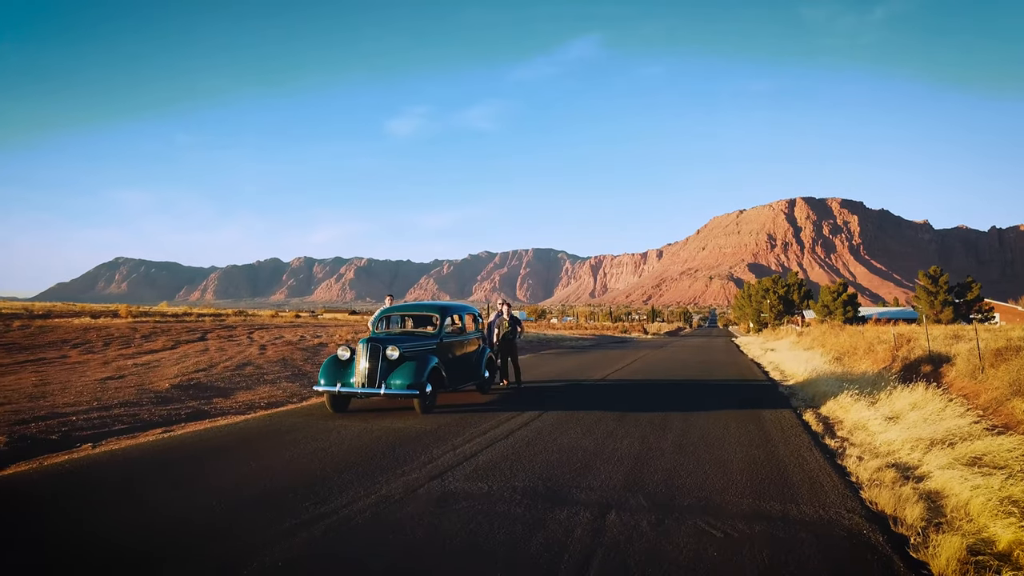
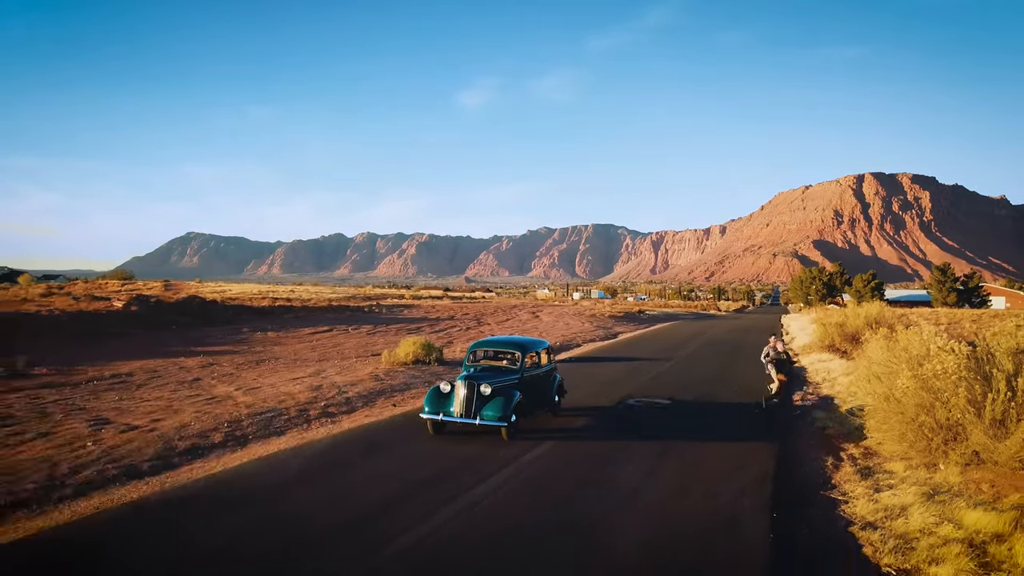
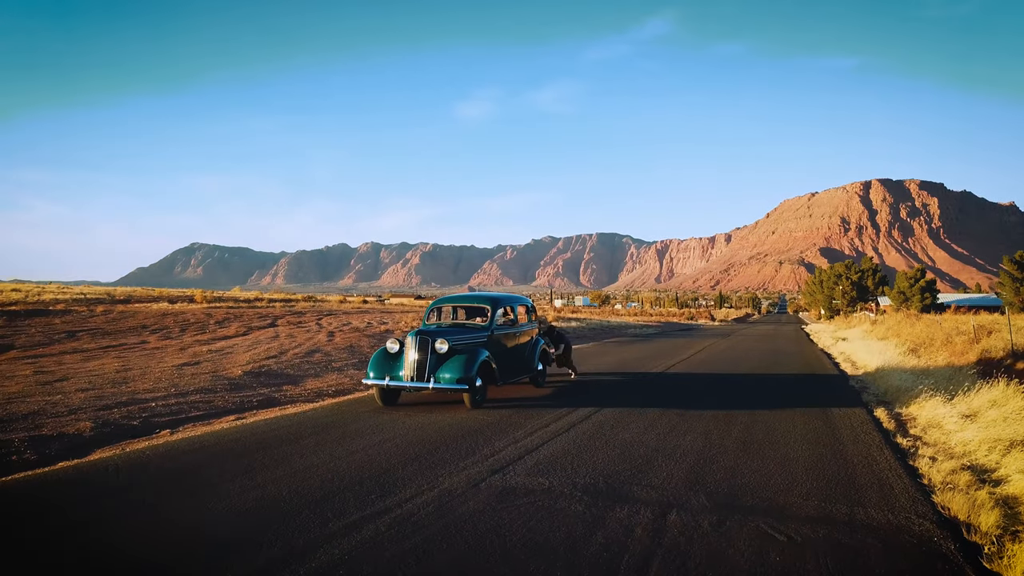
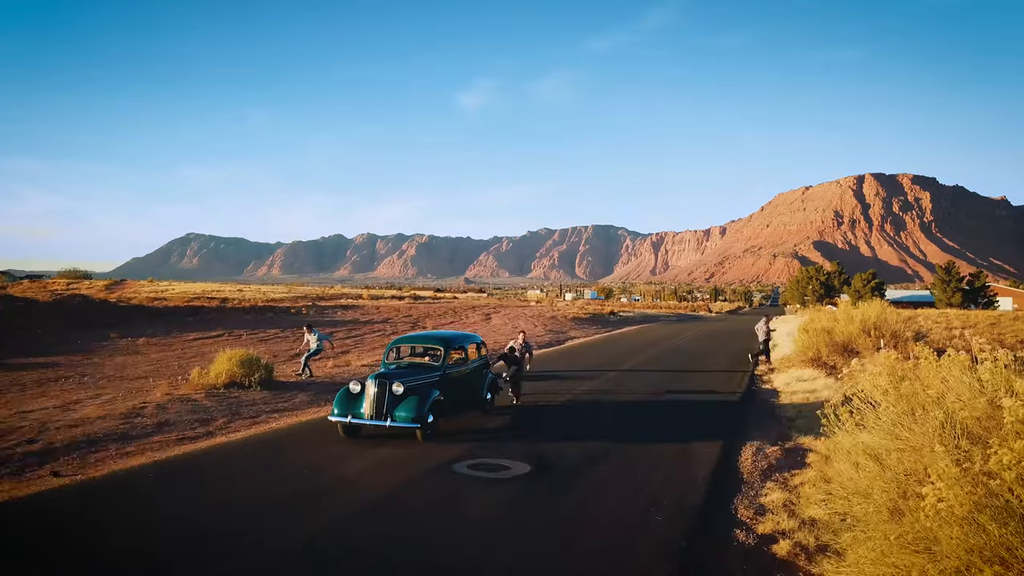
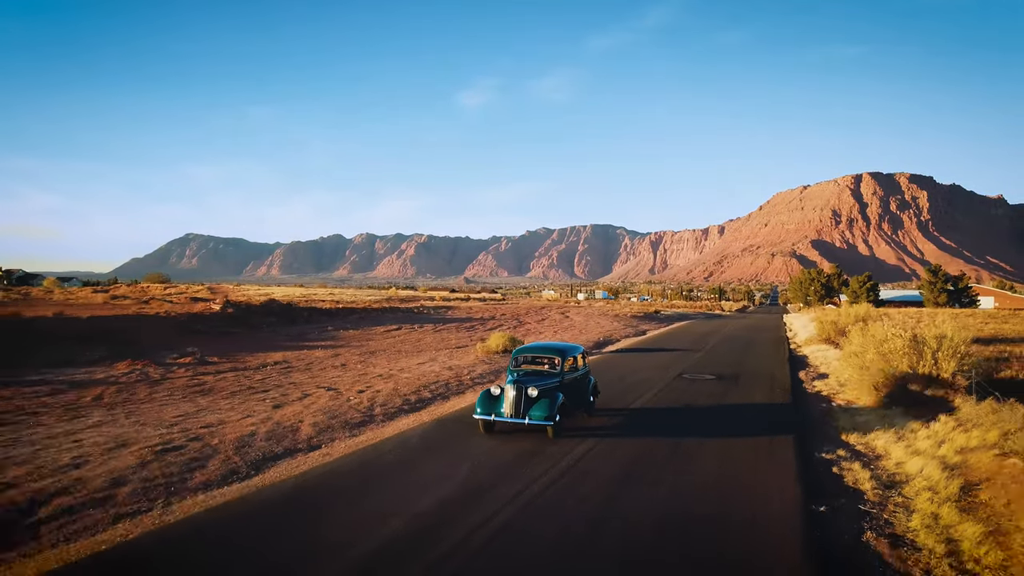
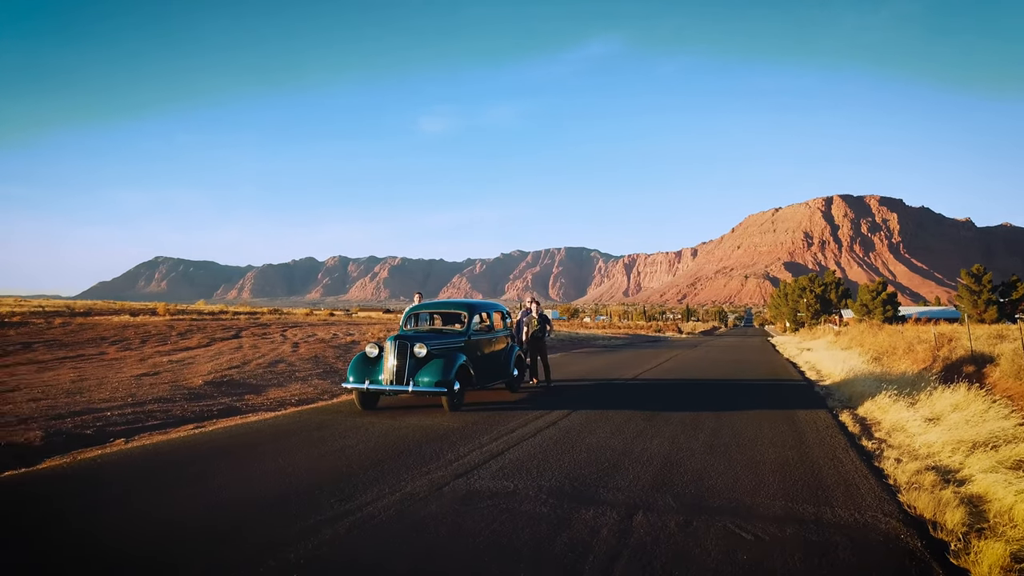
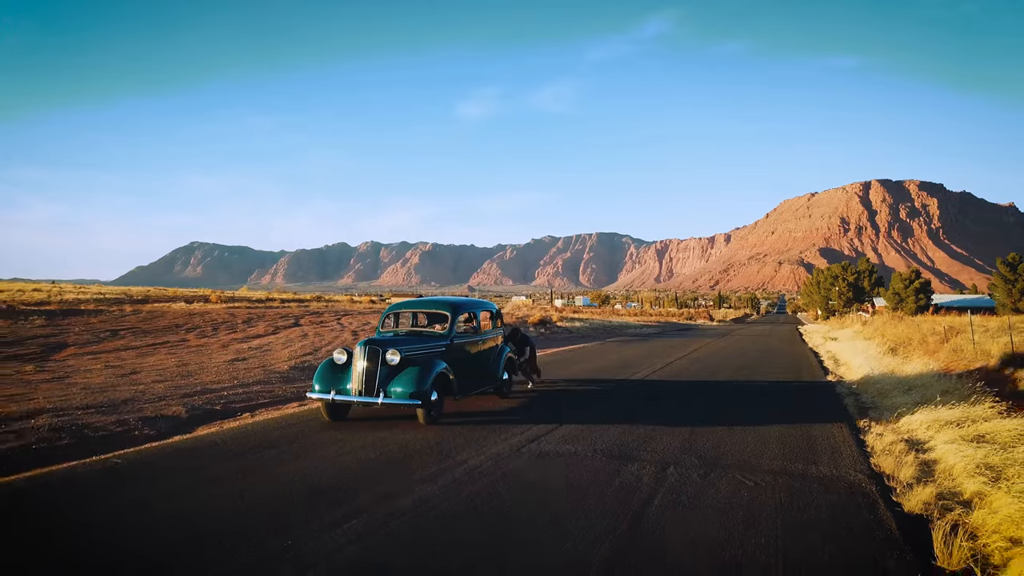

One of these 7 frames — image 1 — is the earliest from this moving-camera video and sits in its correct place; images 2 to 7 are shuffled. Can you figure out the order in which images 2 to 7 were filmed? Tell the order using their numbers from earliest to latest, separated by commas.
6, 3, 7, 4, 2, 5
